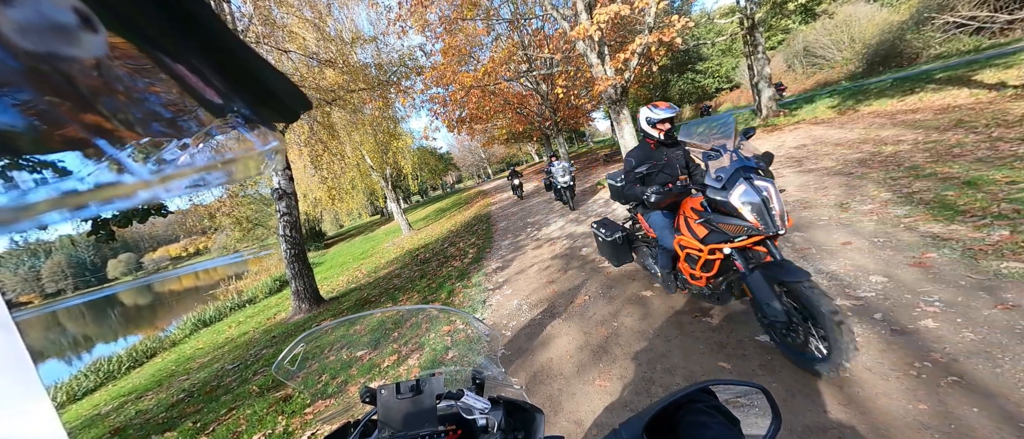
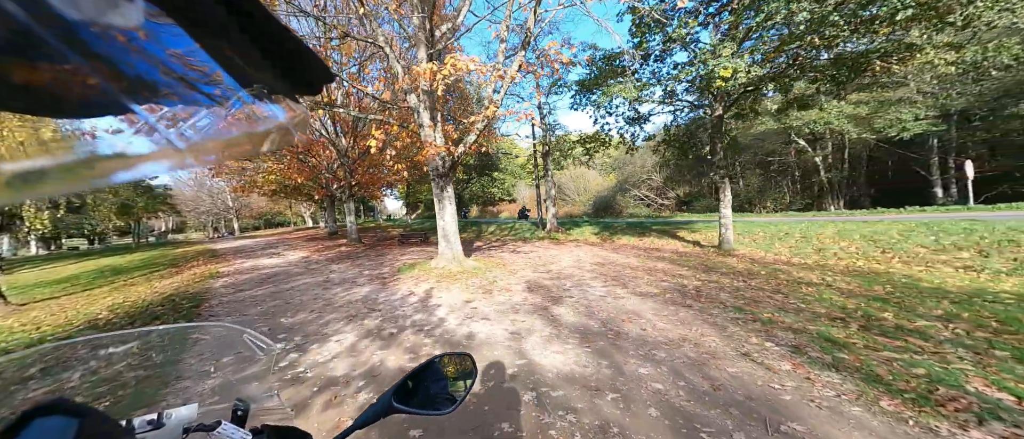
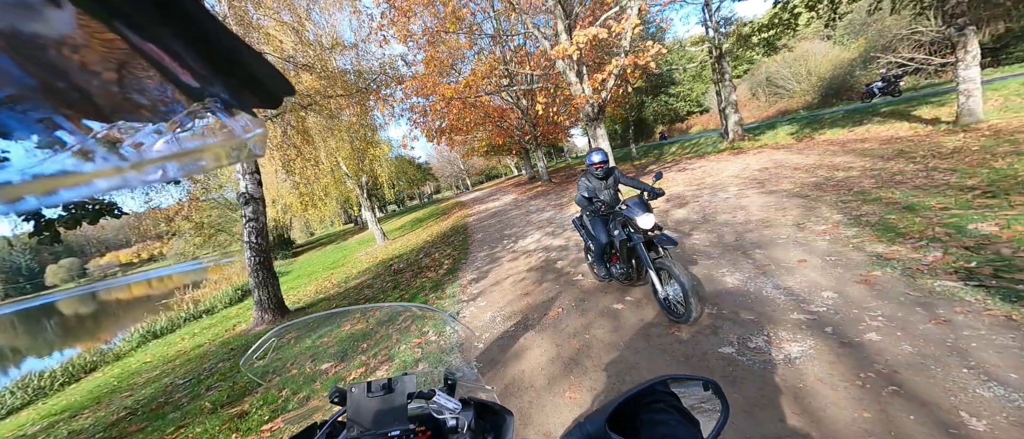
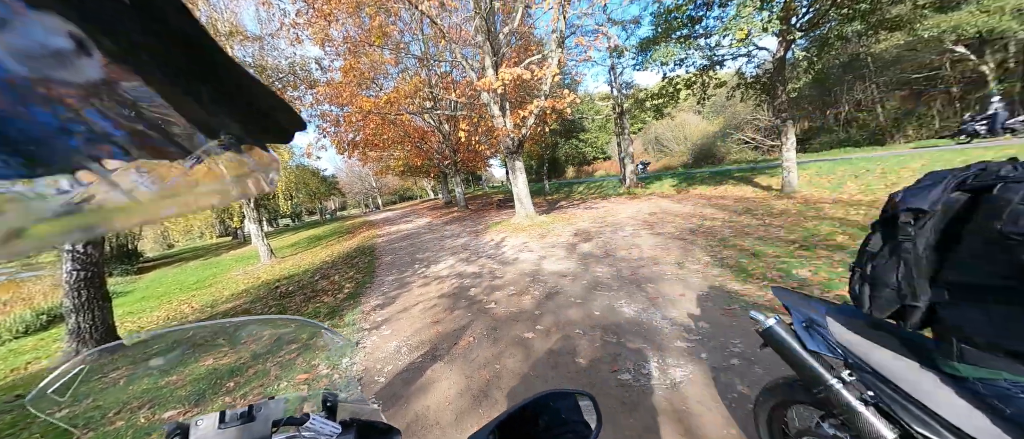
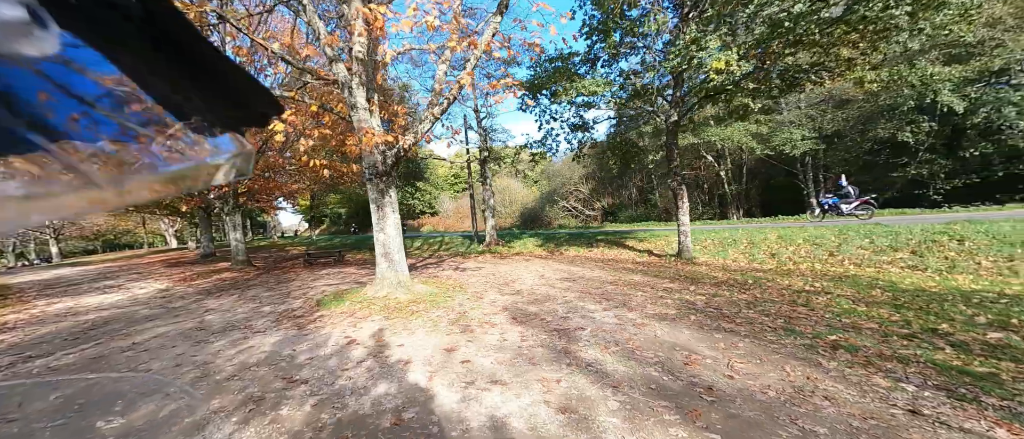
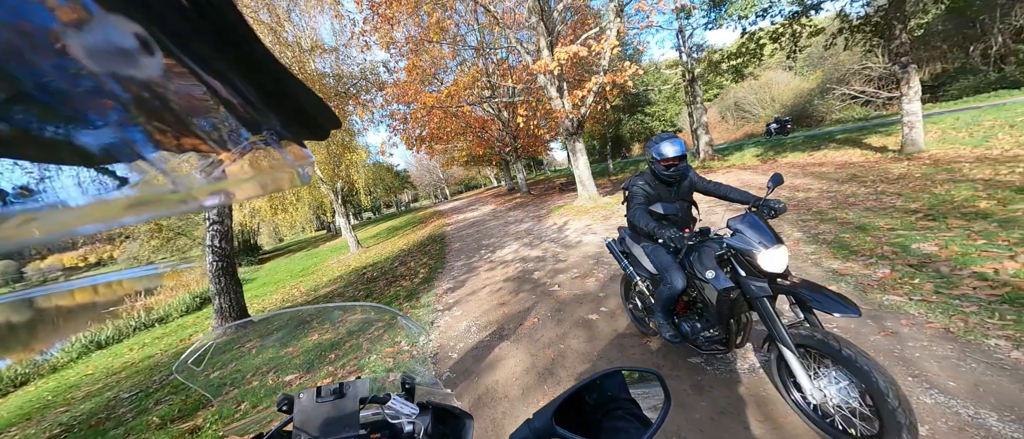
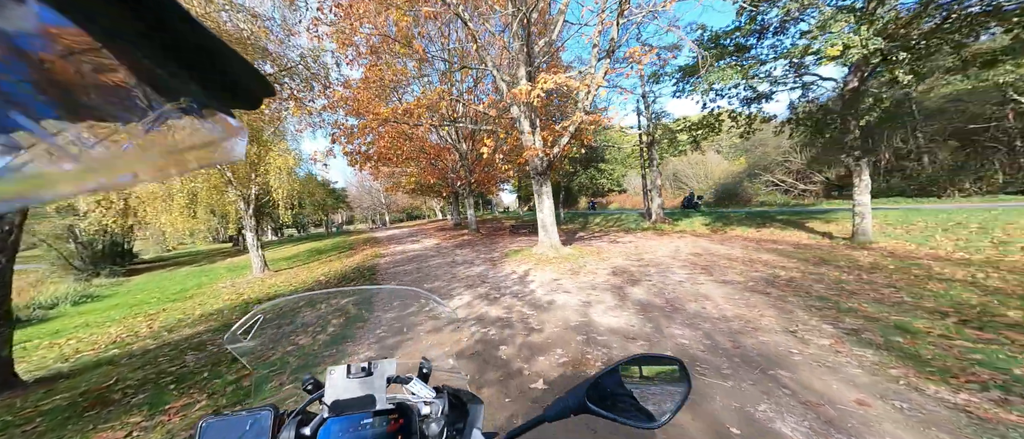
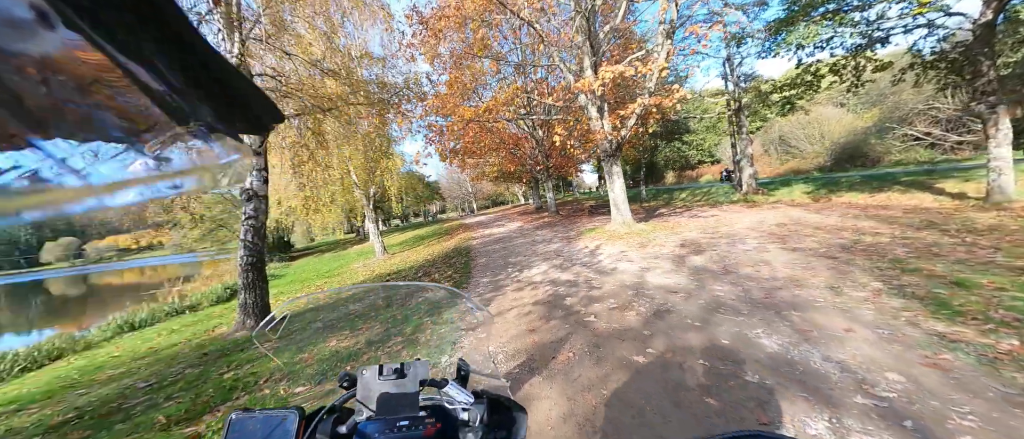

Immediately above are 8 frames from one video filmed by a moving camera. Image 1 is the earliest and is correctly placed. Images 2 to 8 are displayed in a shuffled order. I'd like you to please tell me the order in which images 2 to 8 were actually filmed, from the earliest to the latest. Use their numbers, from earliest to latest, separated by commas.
3, 6, 4, 8, 7, 2, 5
